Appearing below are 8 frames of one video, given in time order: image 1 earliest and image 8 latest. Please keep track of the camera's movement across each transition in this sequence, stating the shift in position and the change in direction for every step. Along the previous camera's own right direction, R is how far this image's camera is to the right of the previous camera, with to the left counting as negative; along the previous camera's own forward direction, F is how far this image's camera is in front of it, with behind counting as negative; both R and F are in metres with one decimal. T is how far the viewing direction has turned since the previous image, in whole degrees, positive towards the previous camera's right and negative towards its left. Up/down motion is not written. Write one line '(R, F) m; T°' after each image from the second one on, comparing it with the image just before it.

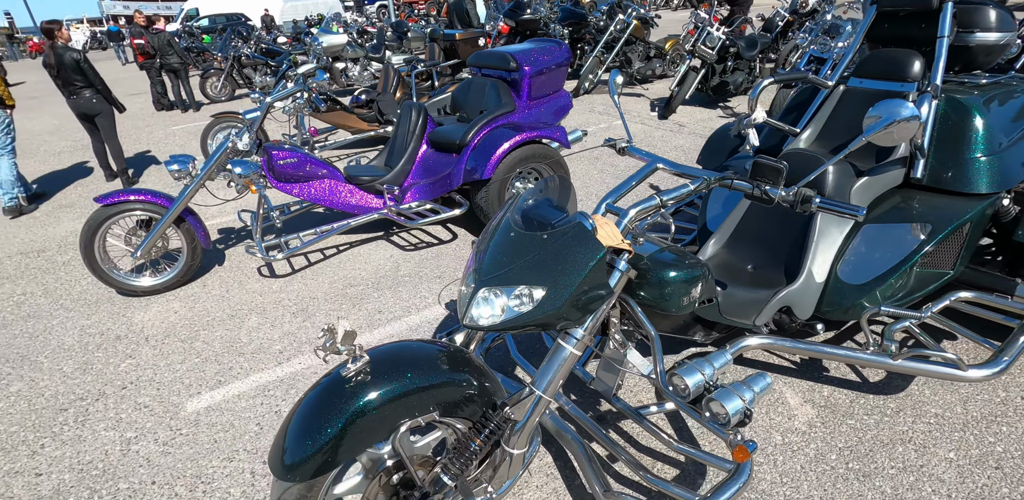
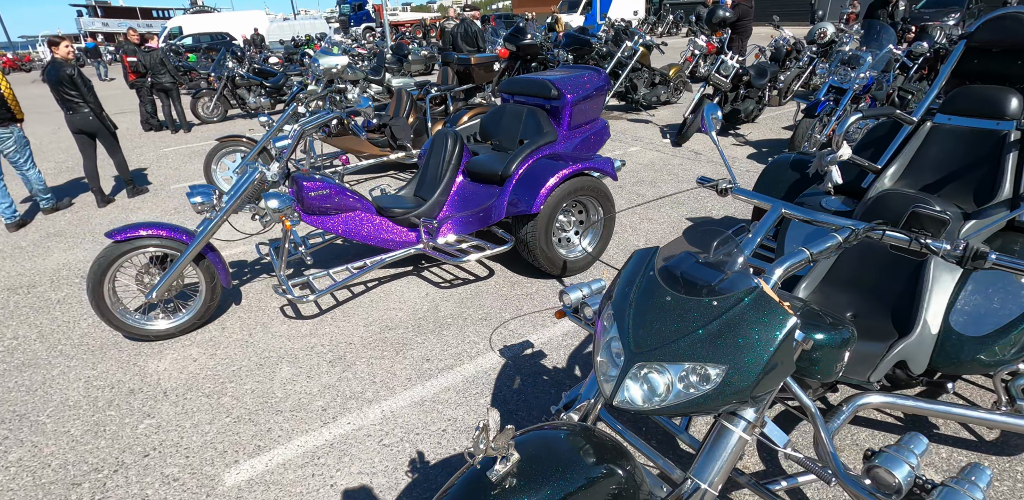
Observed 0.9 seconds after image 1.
(-0.5, +0.3) m; +2°
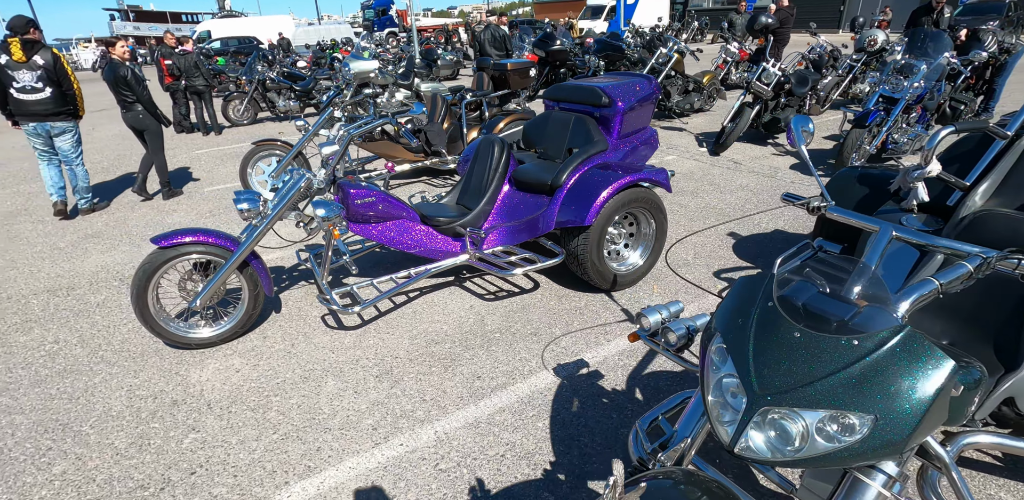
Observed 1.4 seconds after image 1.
(-0.2, +0.1) m; -2°
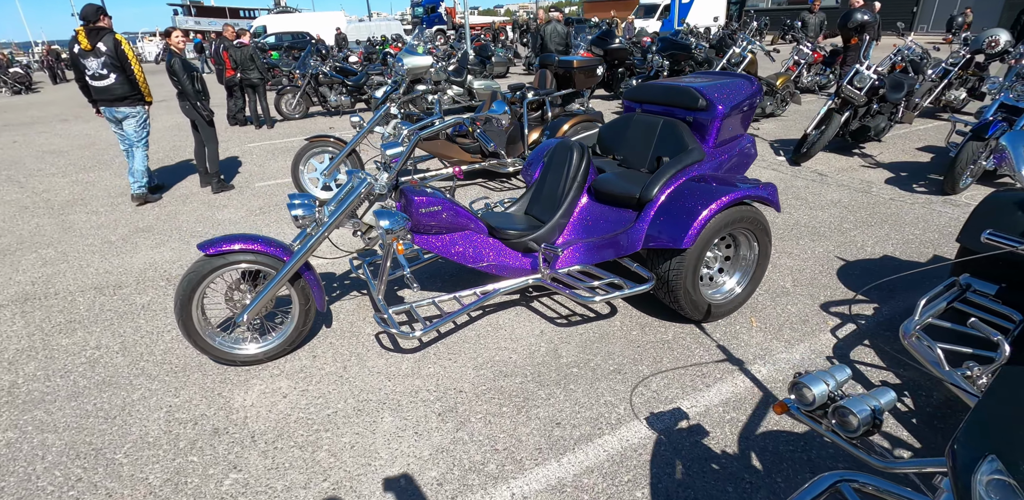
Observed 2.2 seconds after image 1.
(-0.3, +0.4) m; -4°
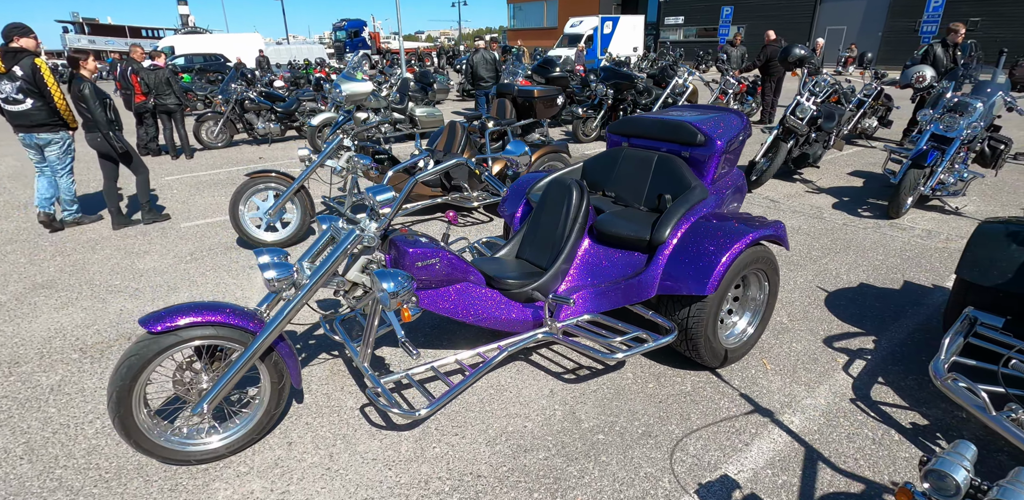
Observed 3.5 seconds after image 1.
(-0.4, +0.4) m; +8°
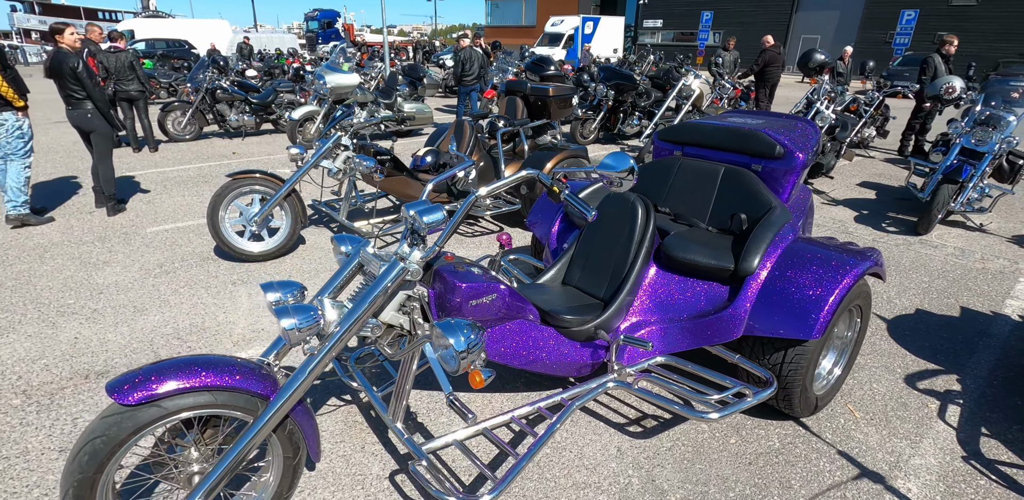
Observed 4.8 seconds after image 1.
(-0.4, +0.5) m; +3°
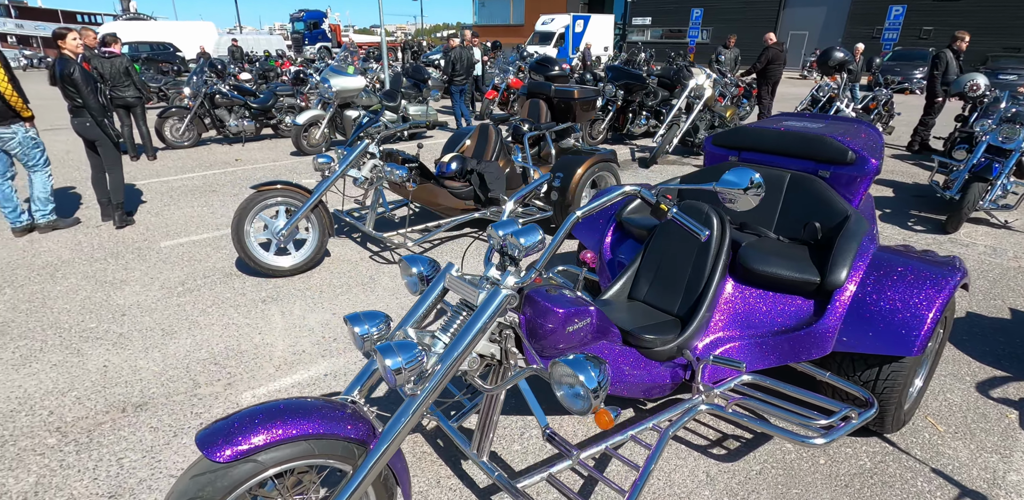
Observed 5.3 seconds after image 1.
(-0.4, +0.1) m; +1°
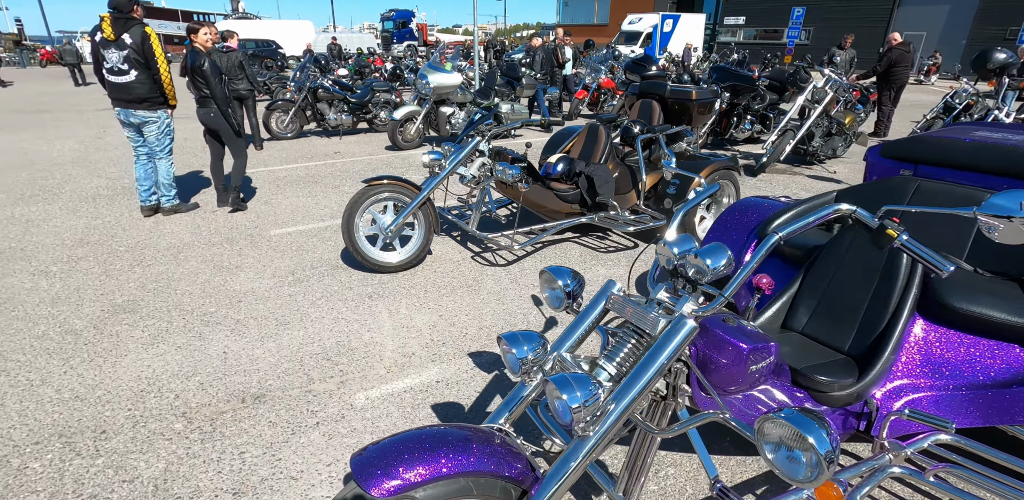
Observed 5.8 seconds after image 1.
(-0.3, +0.2) m; -7°
